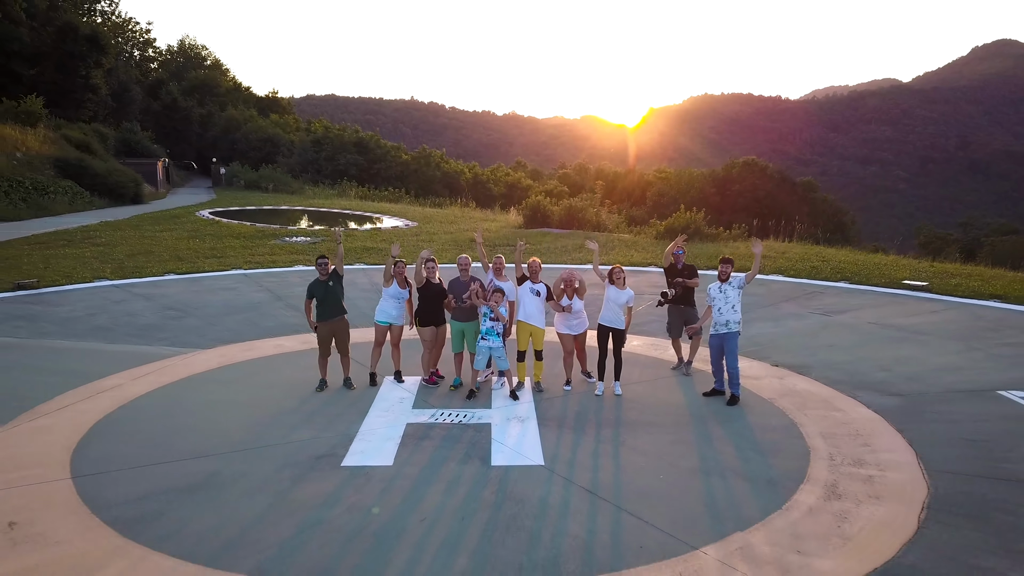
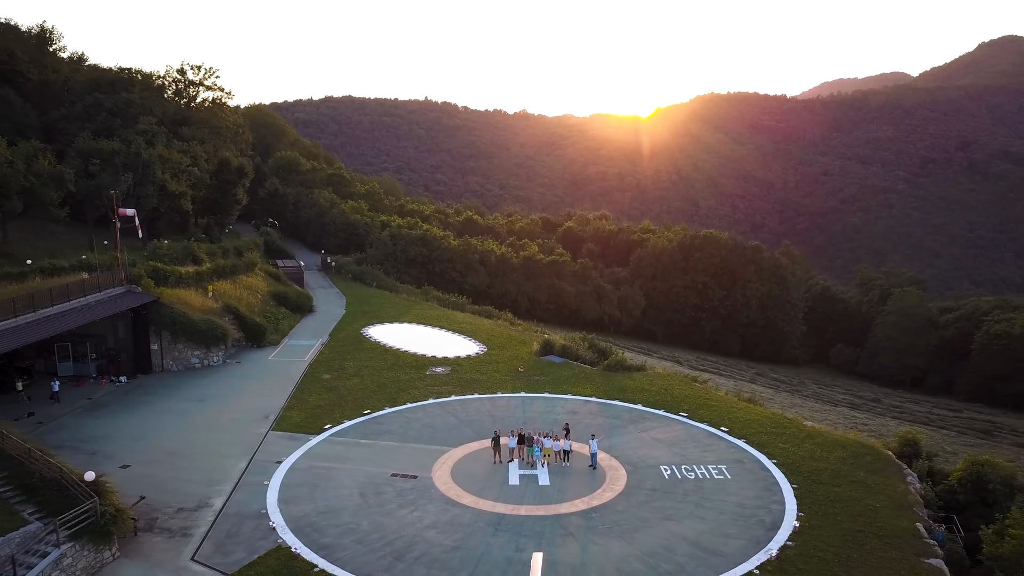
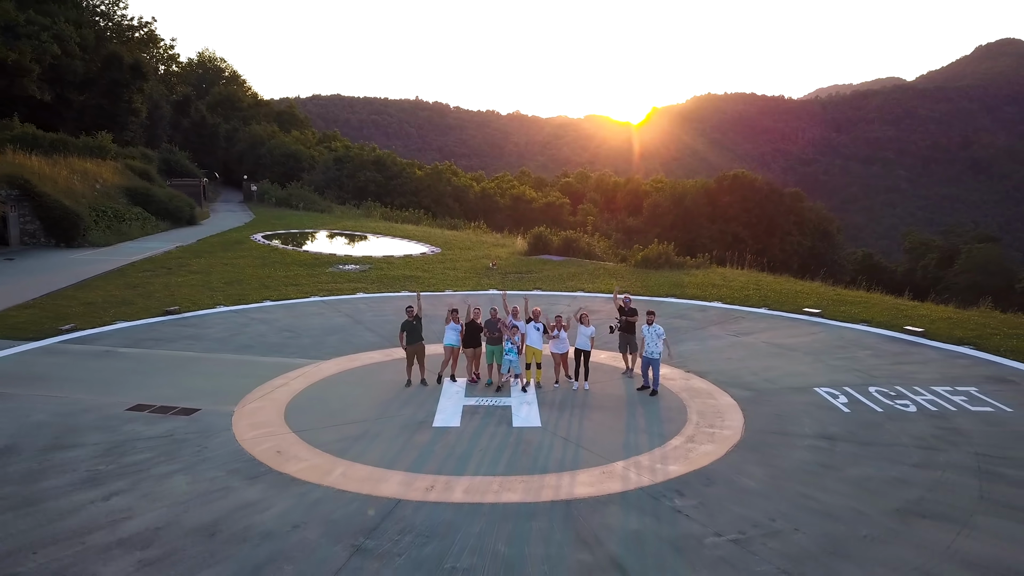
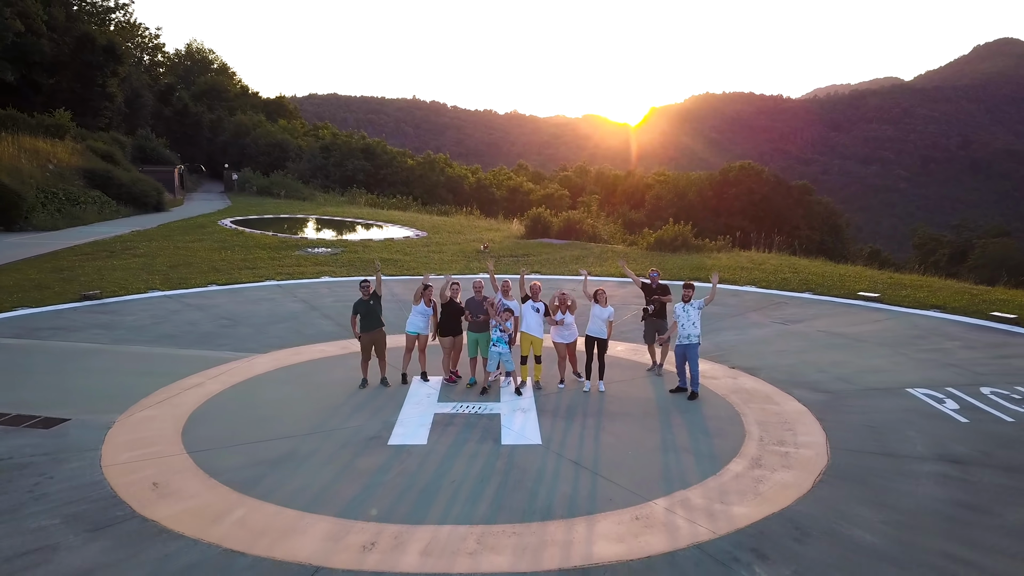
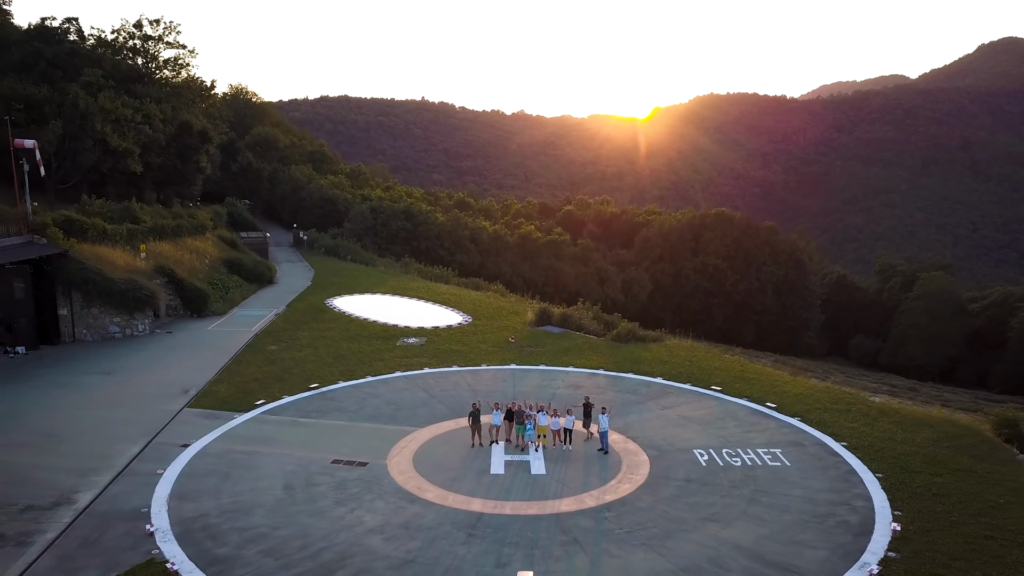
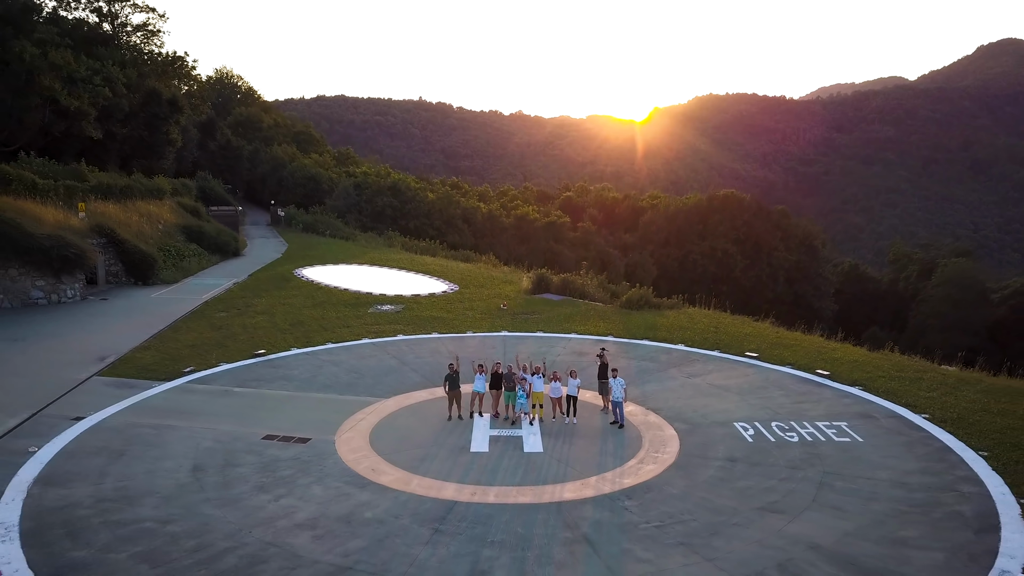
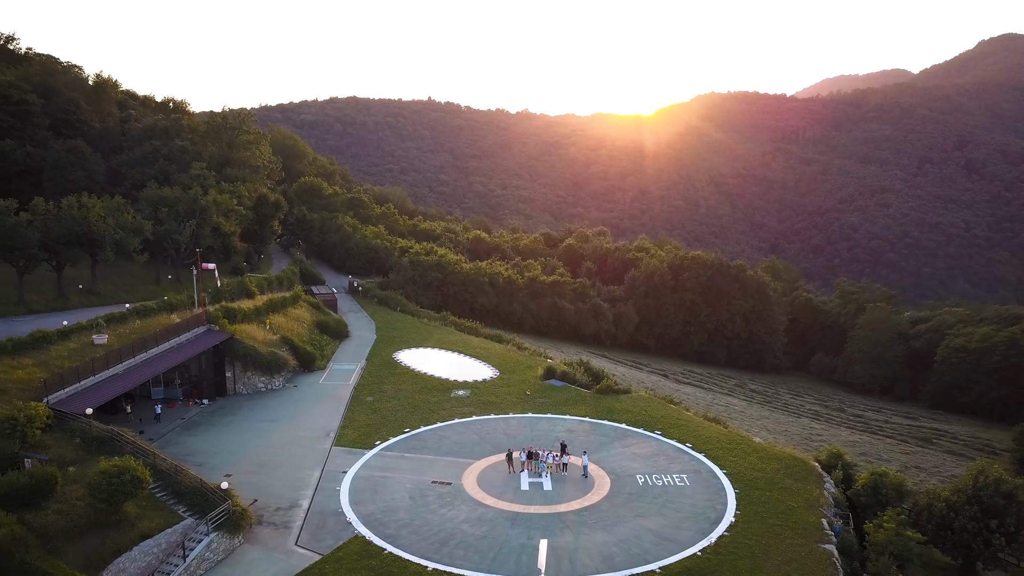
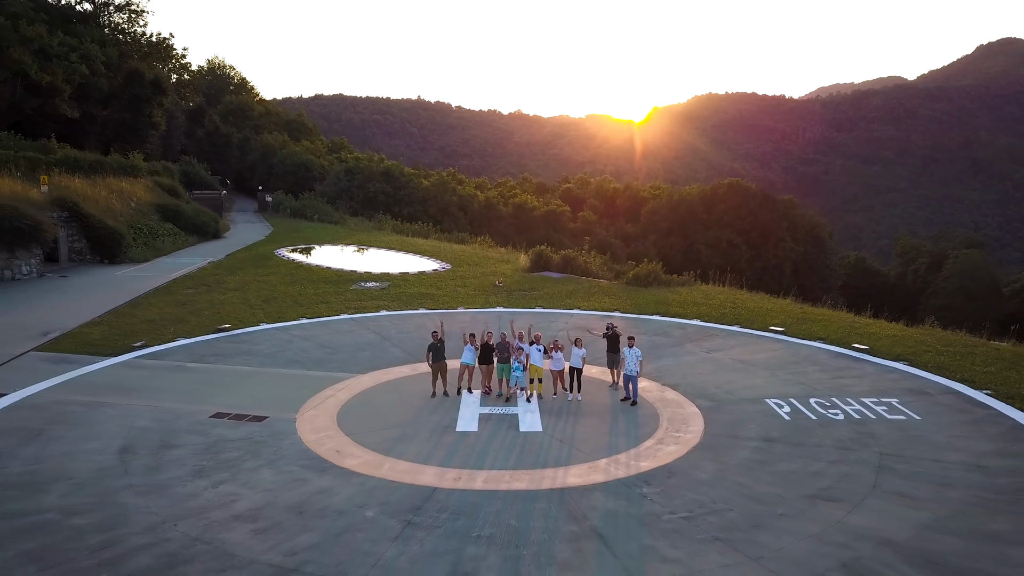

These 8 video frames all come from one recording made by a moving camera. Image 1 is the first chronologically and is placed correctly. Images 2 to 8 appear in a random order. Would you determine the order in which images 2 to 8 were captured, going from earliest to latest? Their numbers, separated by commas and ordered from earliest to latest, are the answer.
4, 3, 8, 6, 5, 2, 7
